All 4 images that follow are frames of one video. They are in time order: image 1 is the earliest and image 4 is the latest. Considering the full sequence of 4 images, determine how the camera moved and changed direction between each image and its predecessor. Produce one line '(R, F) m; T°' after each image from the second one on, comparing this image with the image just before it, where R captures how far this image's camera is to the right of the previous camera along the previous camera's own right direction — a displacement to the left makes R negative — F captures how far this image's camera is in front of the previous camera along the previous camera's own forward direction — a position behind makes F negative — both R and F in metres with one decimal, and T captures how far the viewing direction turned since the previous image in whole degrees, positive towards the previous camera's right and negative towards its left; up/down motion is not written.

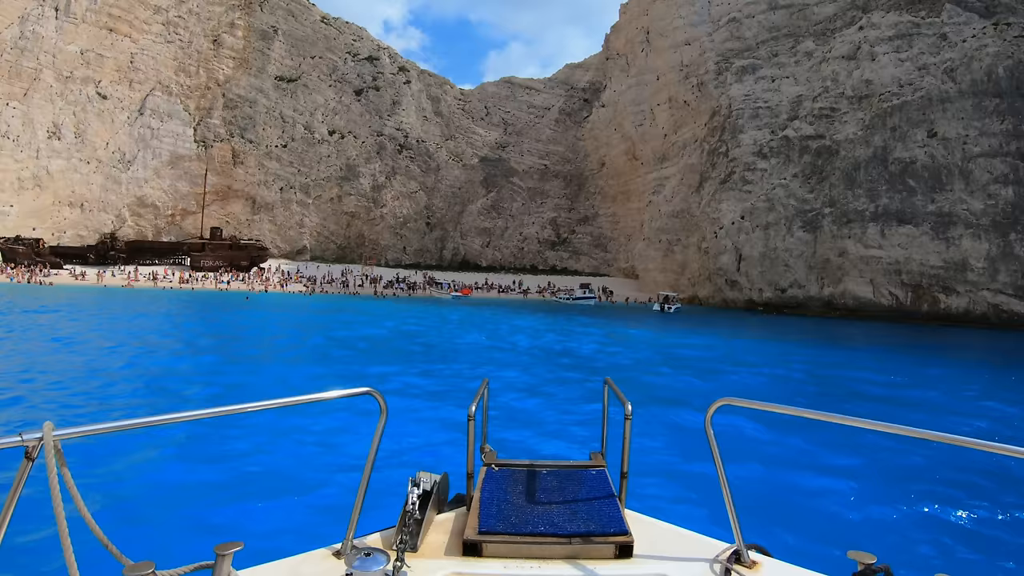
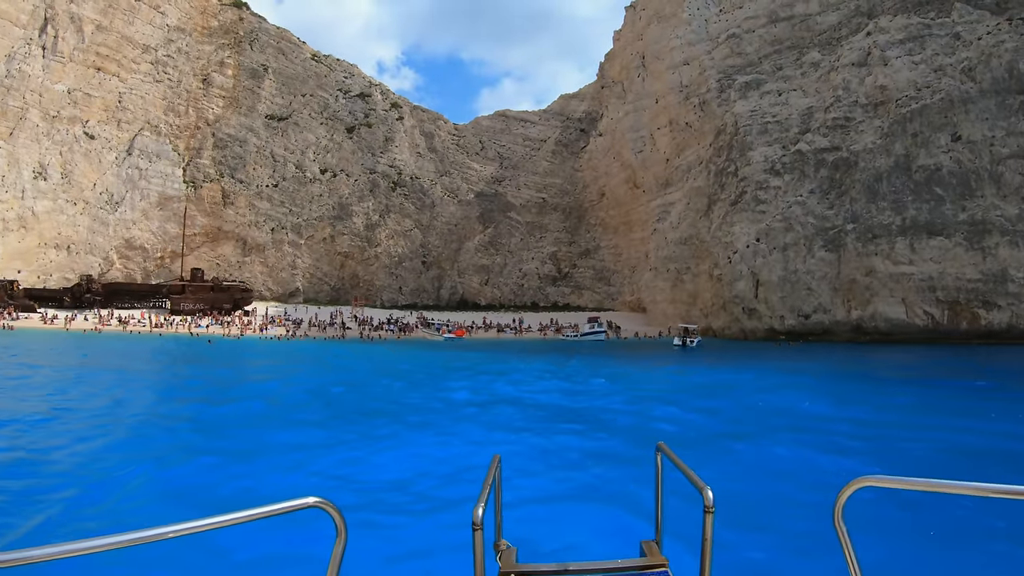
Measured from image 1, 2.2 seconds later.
(+0.1, +1.9) m; 0°
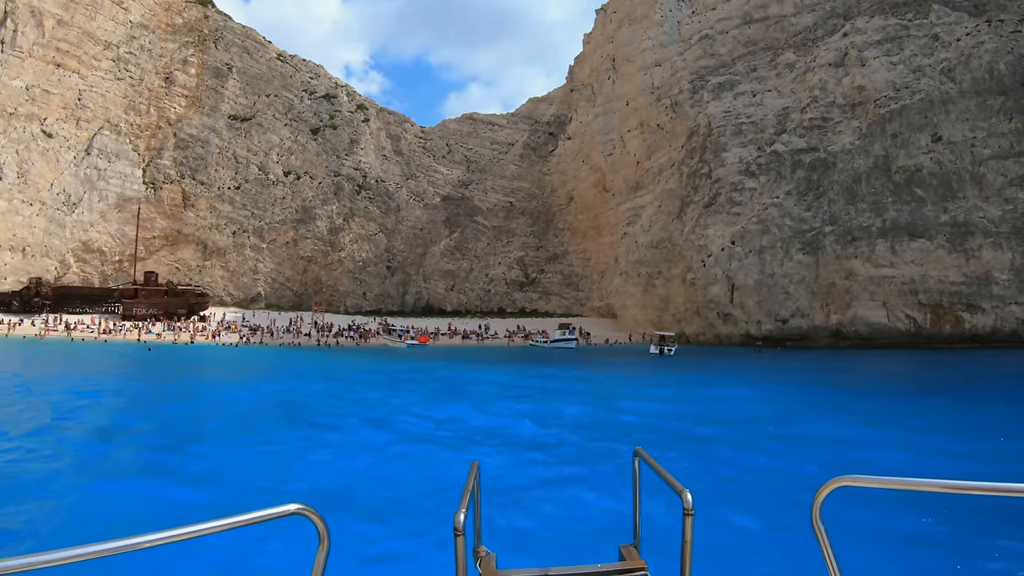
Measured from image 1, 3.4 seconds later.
(-0.1, +1.2) m; +3°
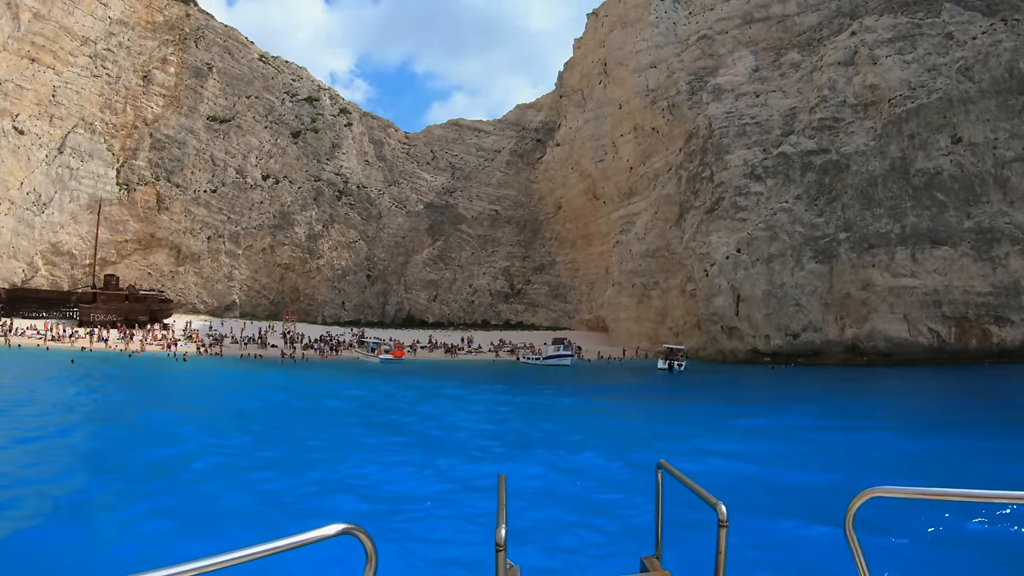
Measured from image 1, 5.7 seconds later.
(-0.3, +1.6) m; +2°
